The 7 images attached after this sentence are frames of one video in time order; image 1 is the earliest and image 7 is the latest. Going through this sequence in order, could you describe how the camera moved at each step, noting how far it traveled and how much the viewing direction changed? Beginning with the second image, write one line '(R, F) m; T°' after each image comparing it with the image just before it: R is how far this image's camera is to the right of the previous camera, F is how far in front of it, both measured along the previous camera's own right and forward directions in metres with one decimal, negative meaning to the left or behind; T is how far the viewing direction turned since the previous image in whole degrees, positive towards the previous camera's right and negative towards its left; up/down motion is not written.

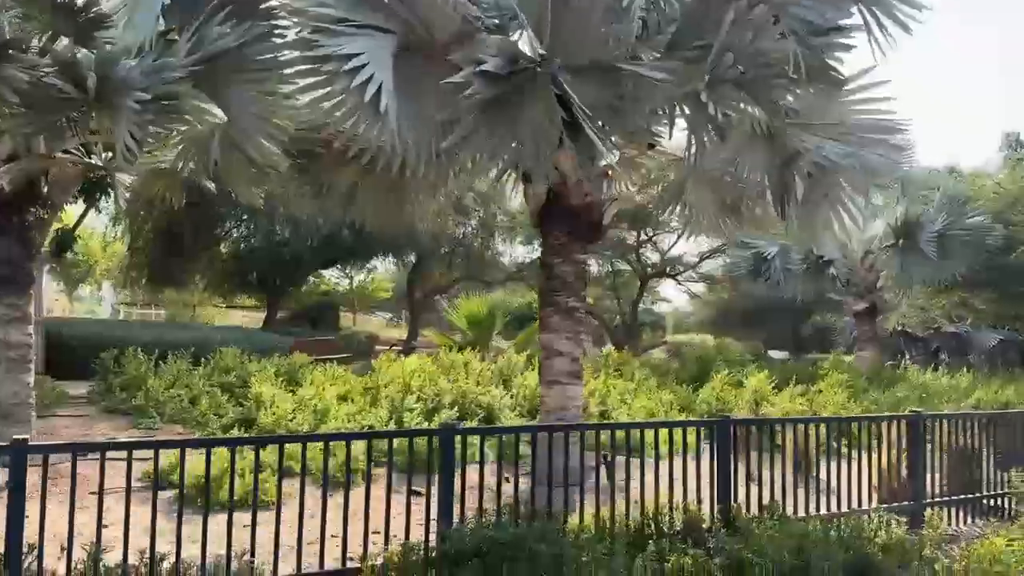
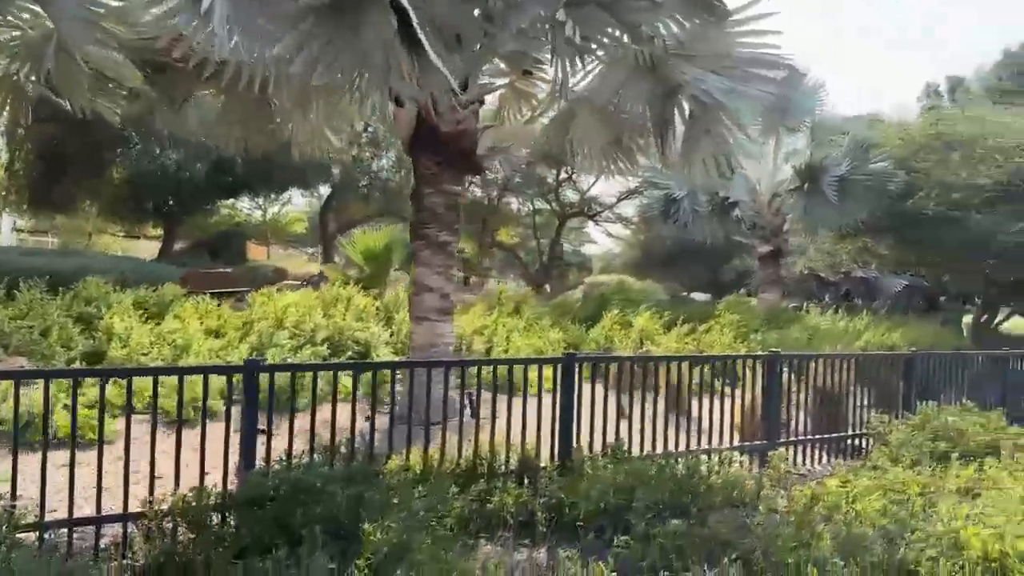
(+0.7, +0.3) m; +4°
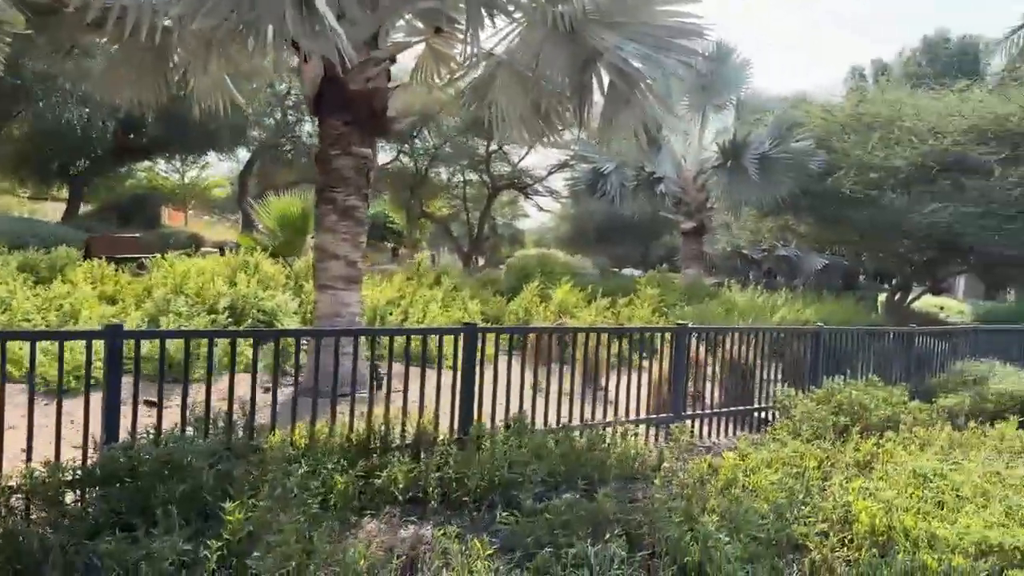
(+0.2, +0.2) m; +5°
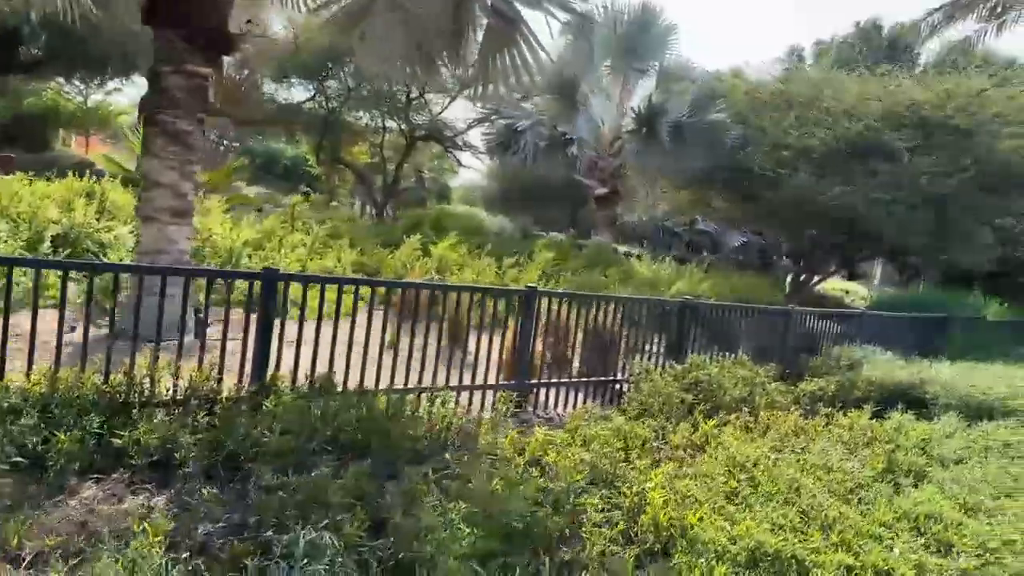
(+0.7, +0.5) m; +4°
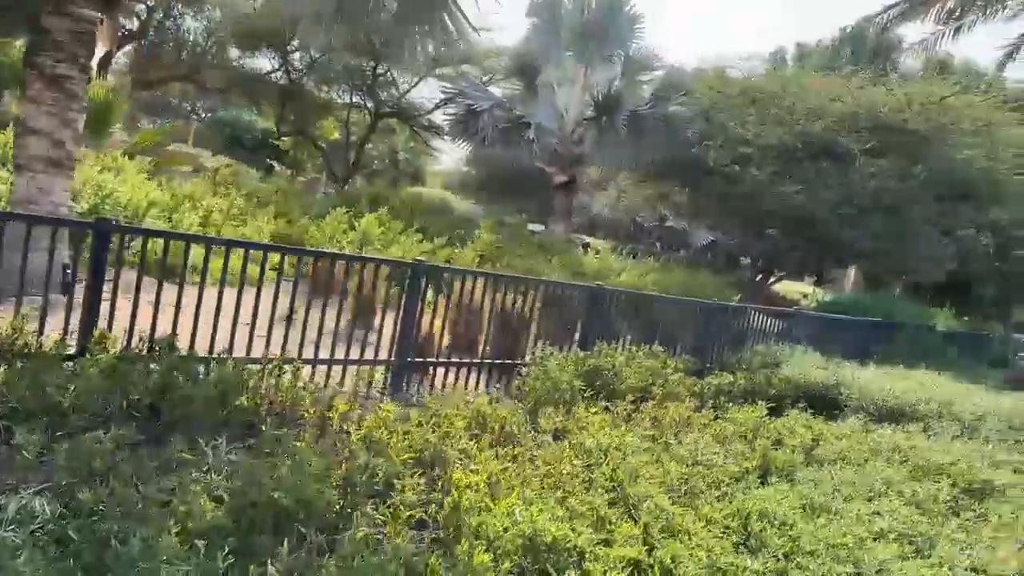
(+0.7, +0.3) m; +1°
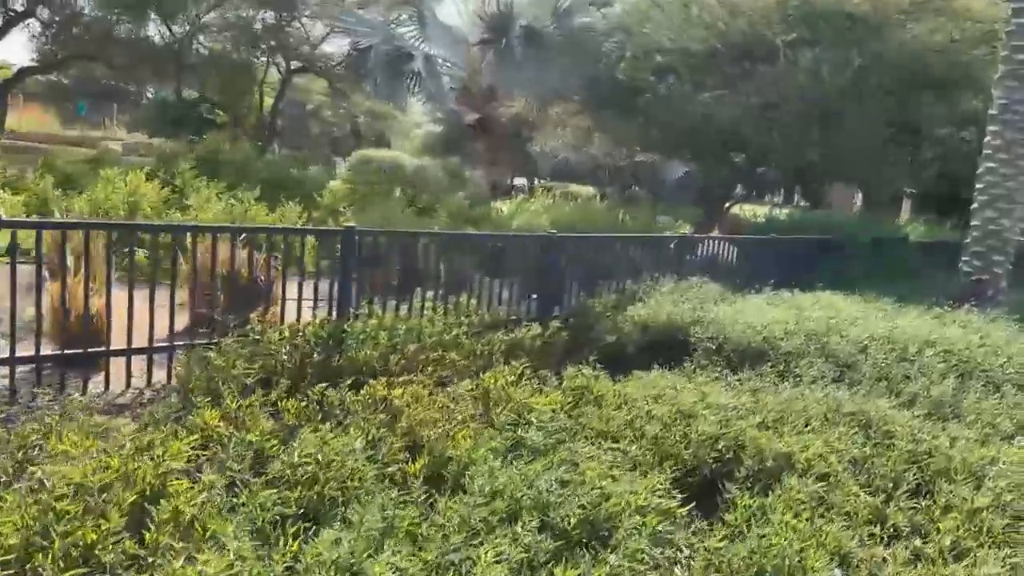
(+2.0, +1.6) m; -2°
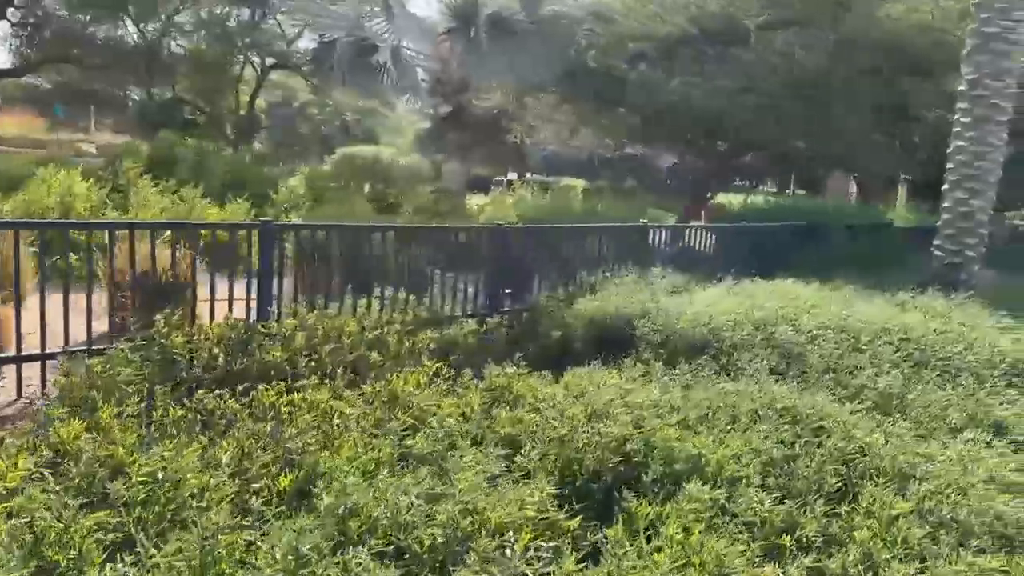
(+0.4, +0.3) m; 0°
